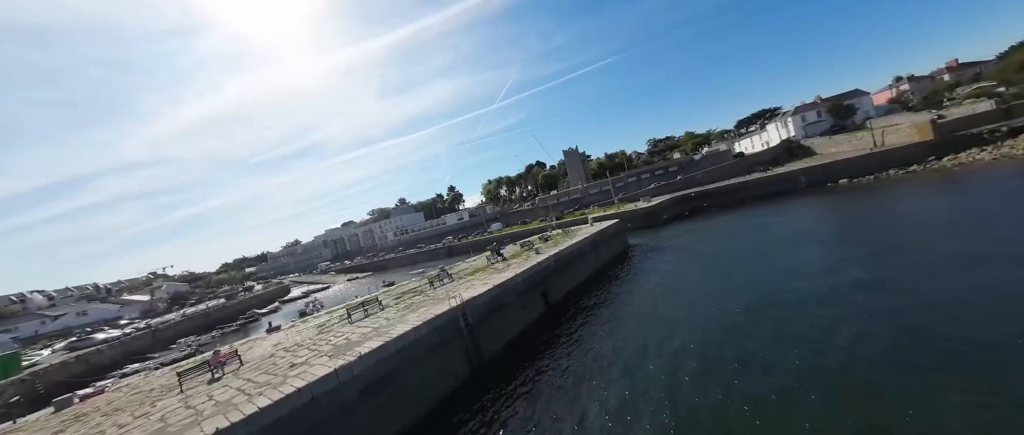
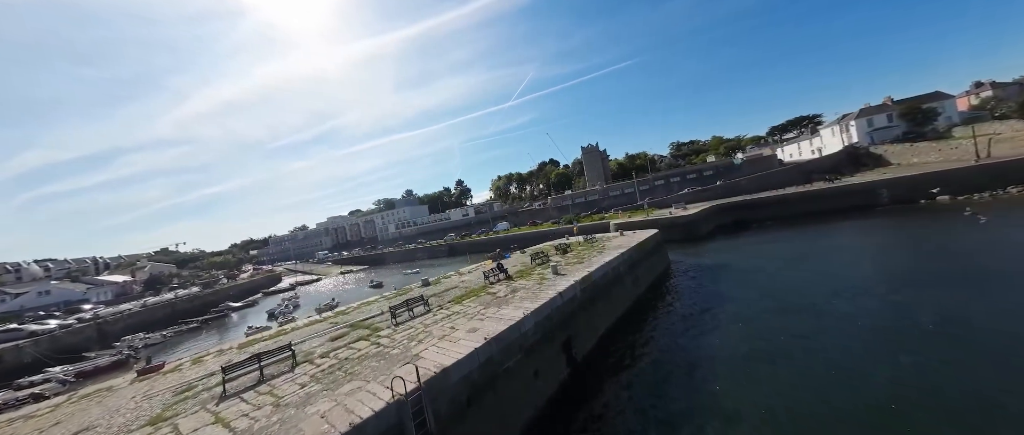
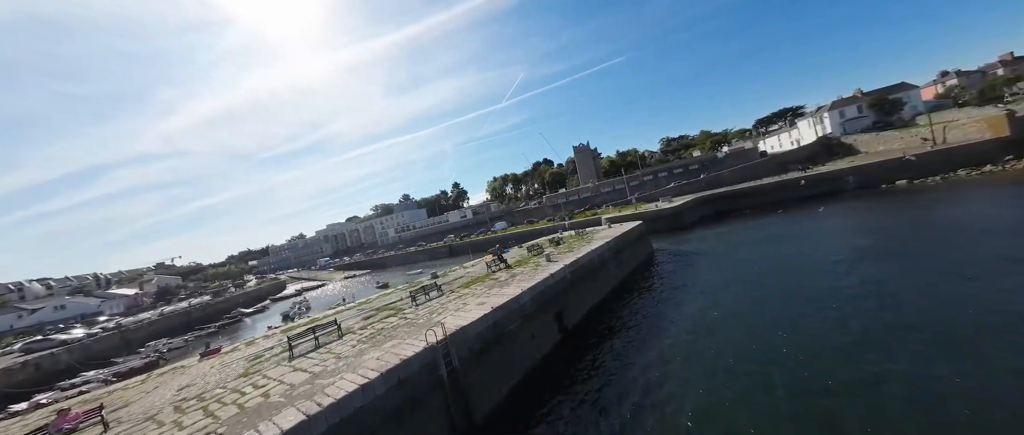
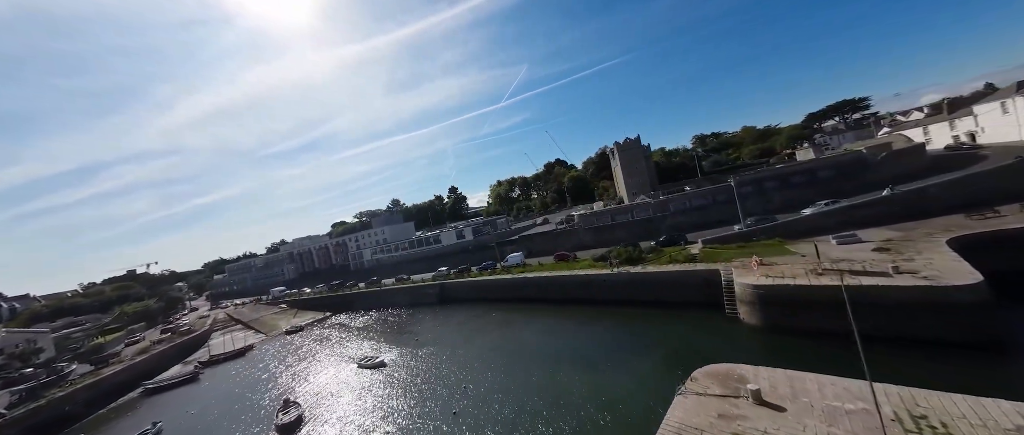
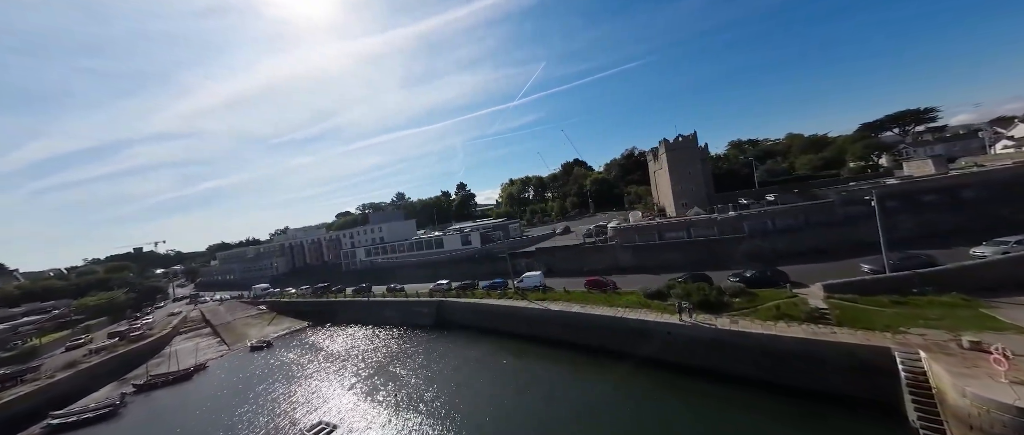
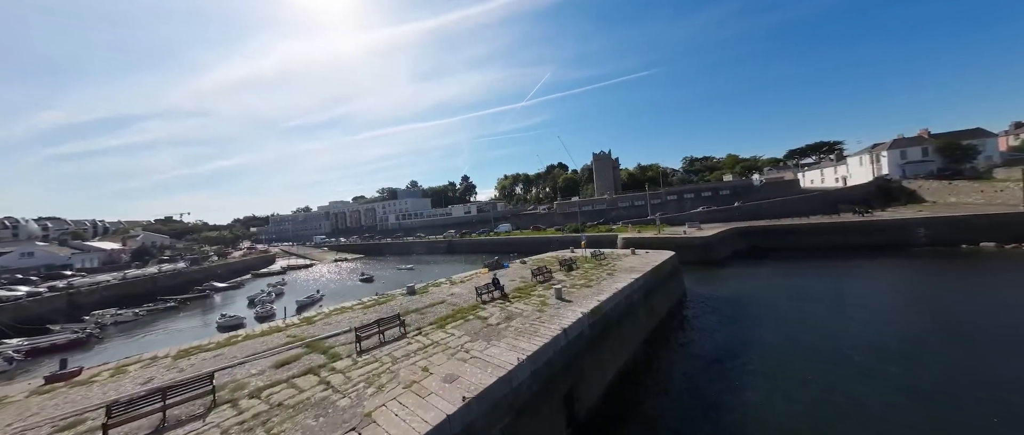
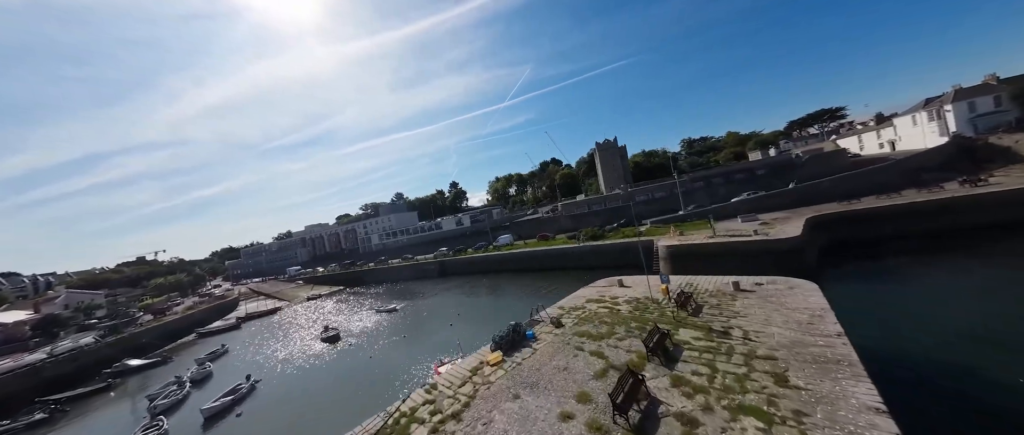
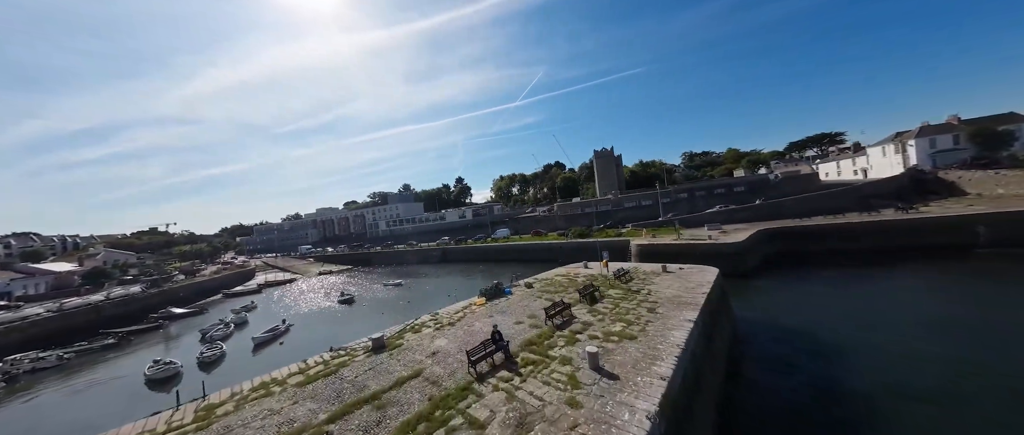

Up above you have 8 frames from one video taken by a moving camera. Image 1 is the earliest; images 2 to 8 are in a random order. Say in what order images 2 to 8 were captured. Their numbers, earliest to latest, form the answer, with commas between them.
3, 2, 6, 8, 7, 4, 5
